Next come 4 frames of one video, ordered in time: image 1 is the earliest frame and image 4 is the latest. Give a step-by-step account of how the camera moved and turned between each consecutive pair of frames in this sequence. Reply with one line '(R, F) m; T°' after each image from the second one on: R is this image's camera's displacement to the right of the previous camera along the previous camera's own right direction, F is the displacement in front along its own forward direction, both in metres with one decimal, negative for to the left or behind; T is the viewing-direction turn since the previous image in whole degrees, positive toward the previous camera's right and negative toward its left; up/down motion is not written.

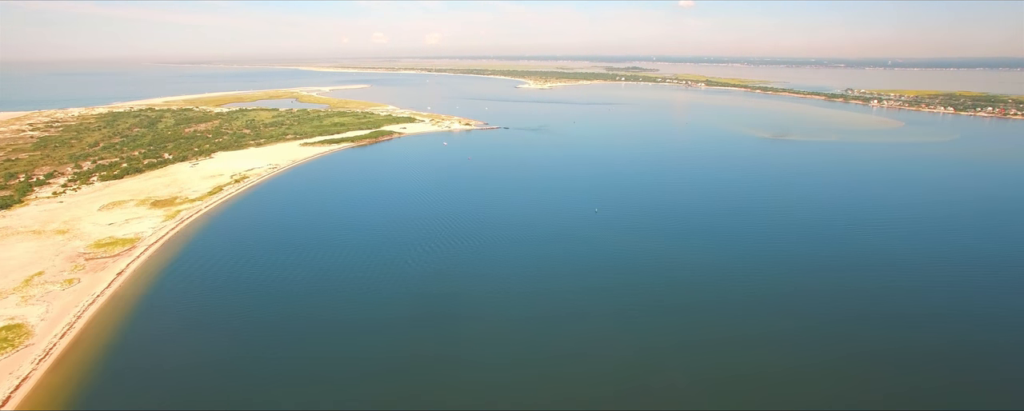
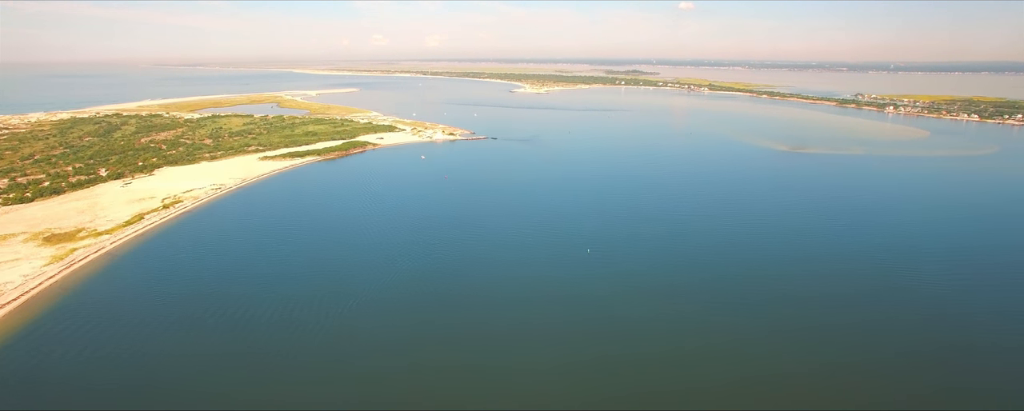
(+0.5, +2.2) m; 0°
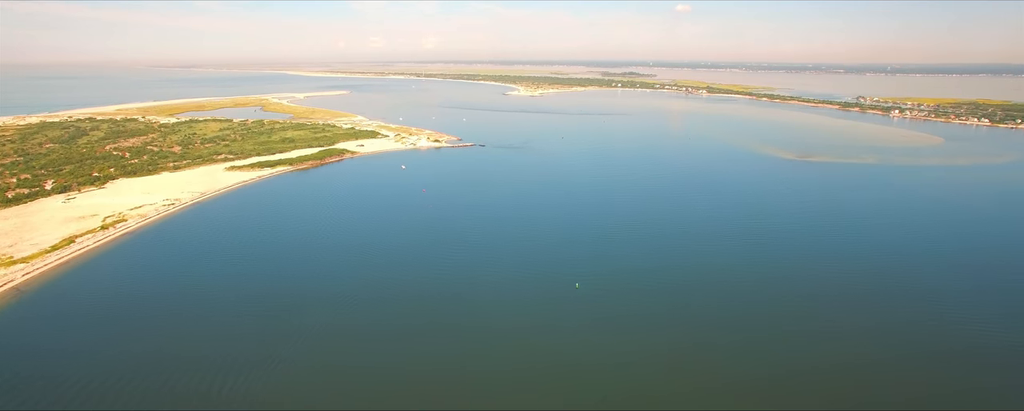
(+0.3, +1.3) m; 0°
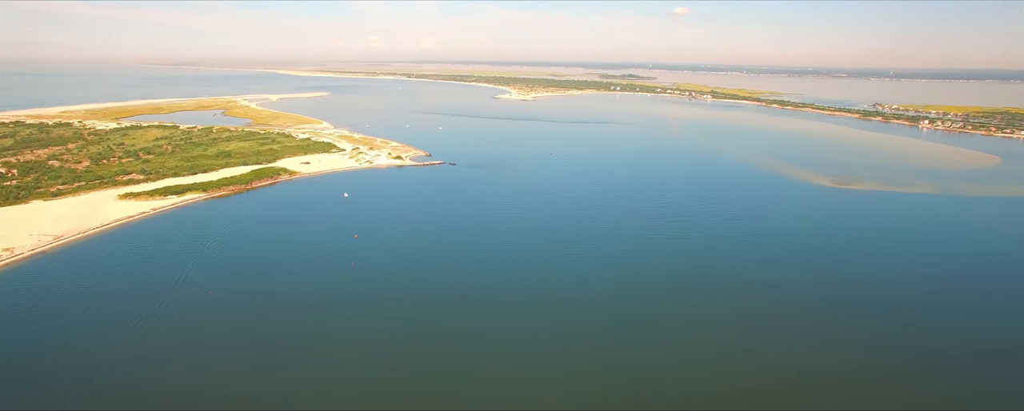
(+0.7, +3.5) m; 0°
